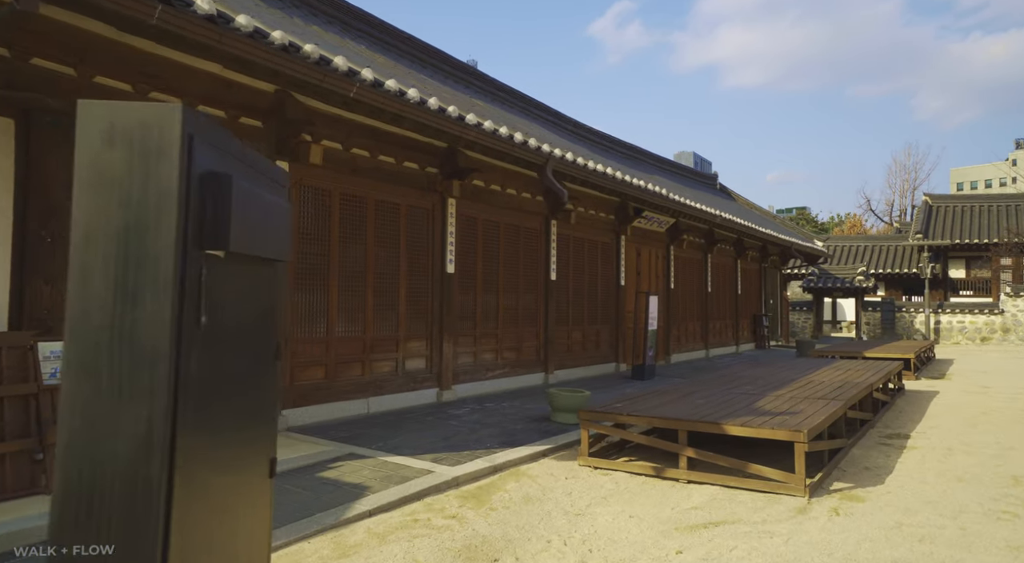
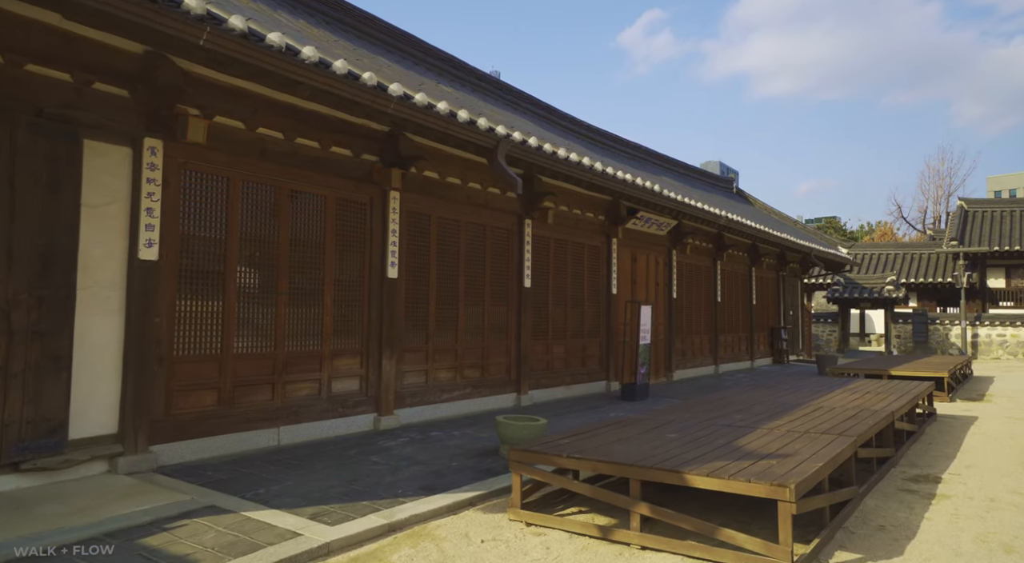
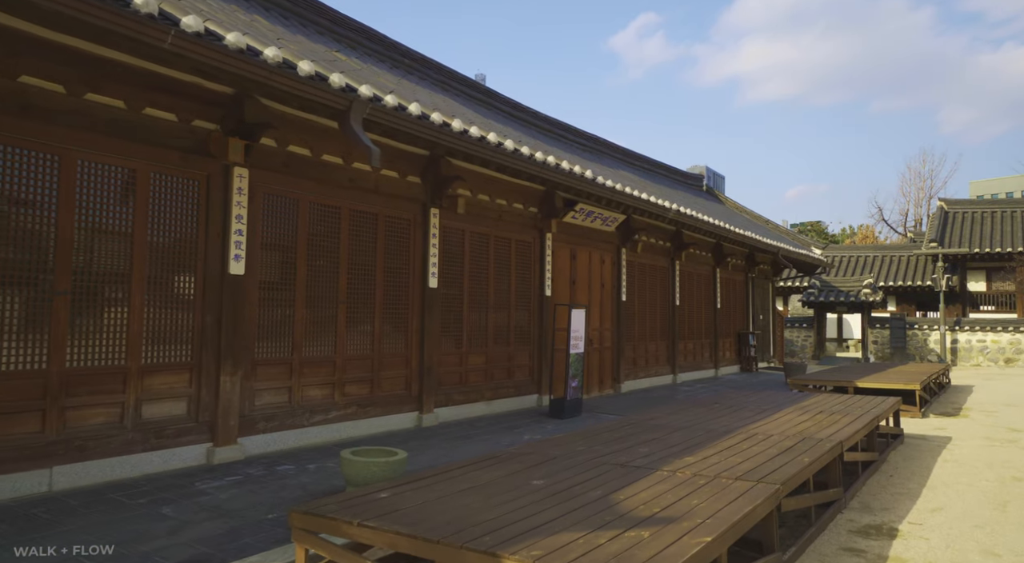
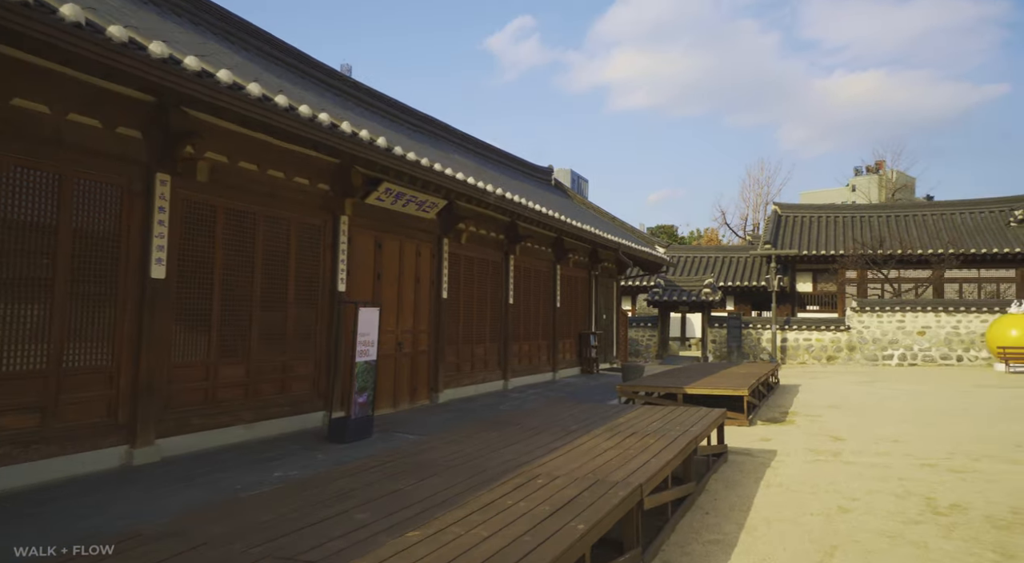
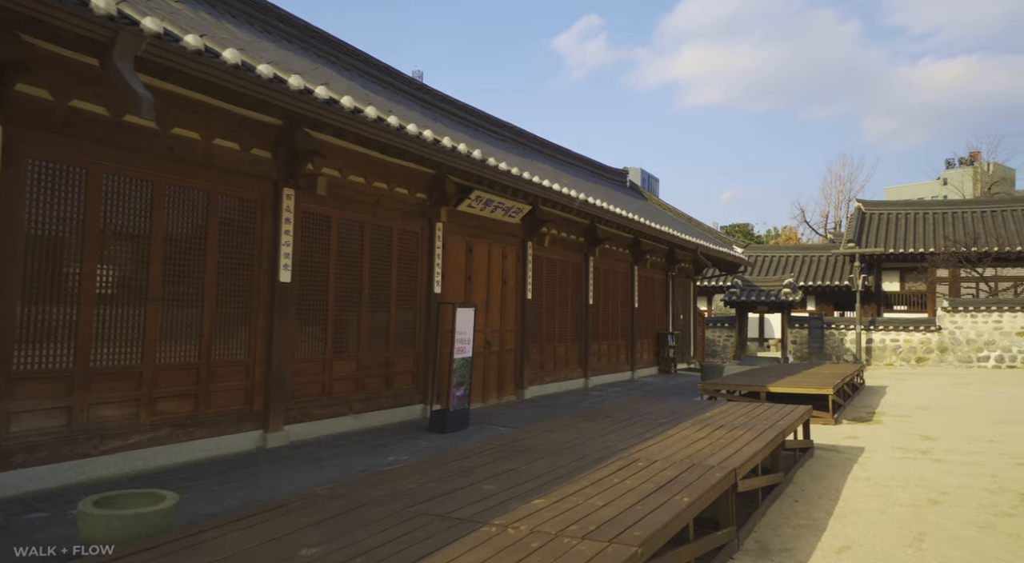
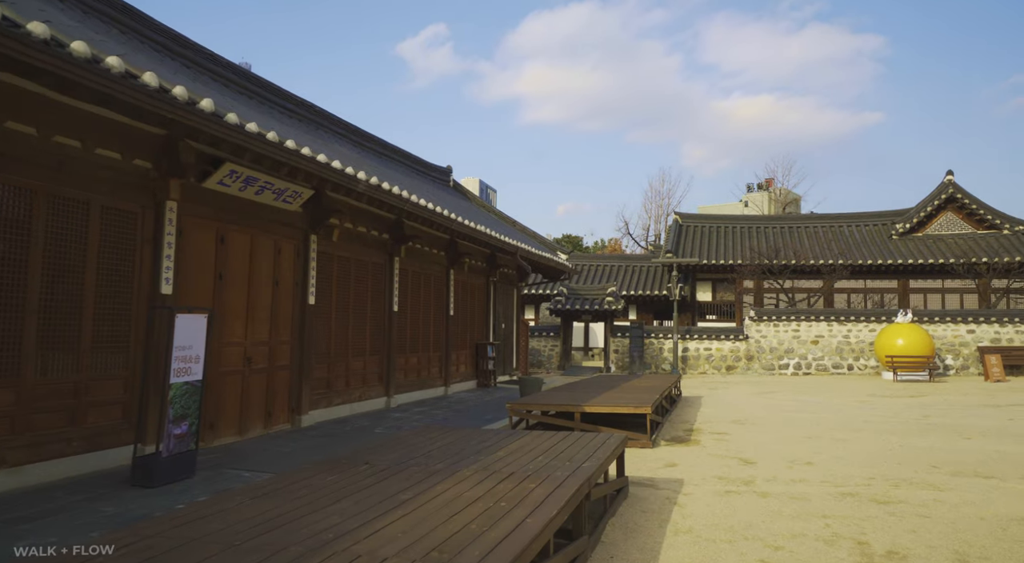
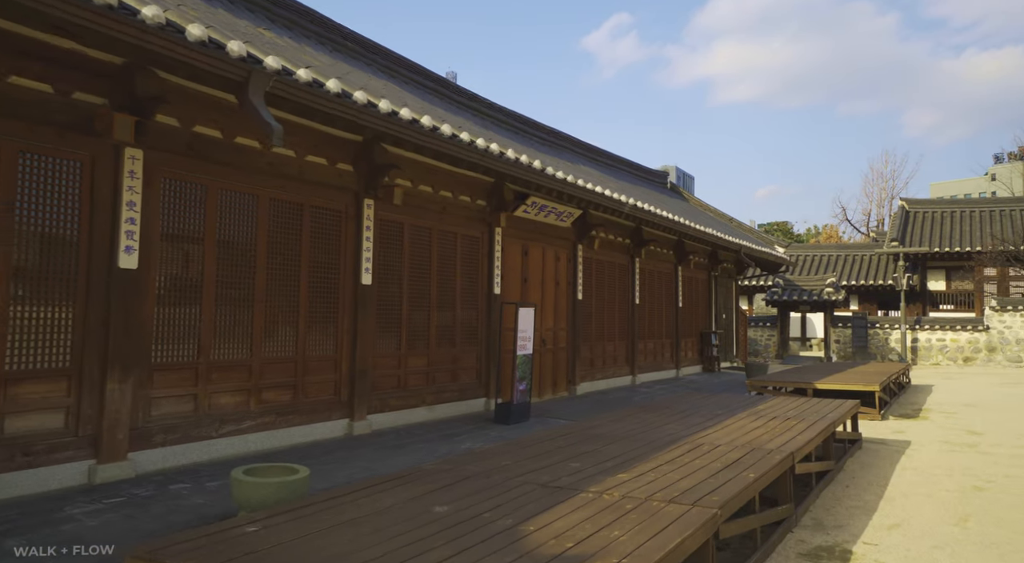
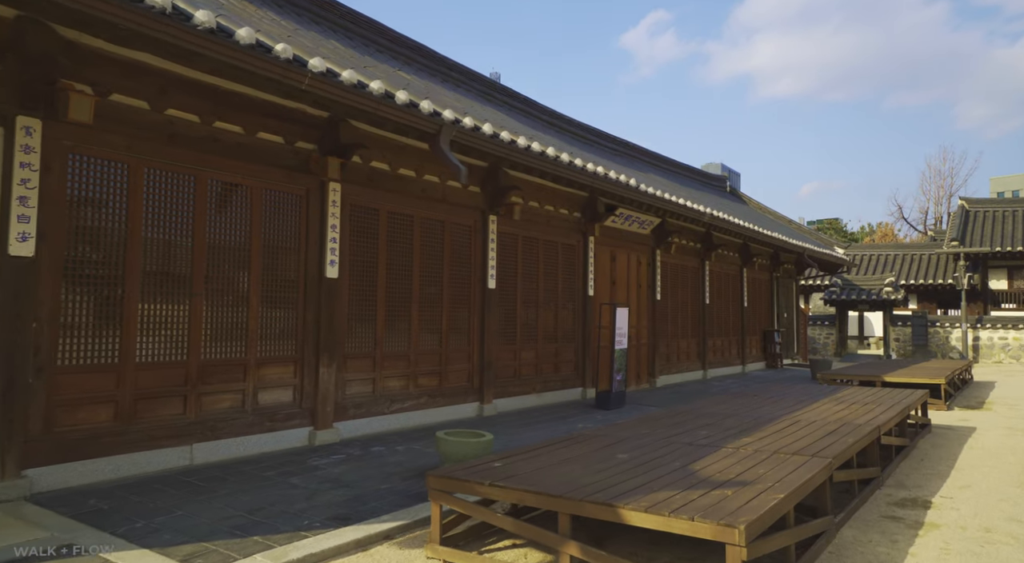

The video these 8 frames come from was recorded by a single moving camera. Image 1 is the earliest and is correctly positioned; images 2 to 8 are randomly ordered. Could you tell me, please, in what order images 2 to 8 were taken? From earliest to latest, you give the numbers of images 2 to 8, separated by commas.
2, 8, 3, 7, 5, 4, 6
